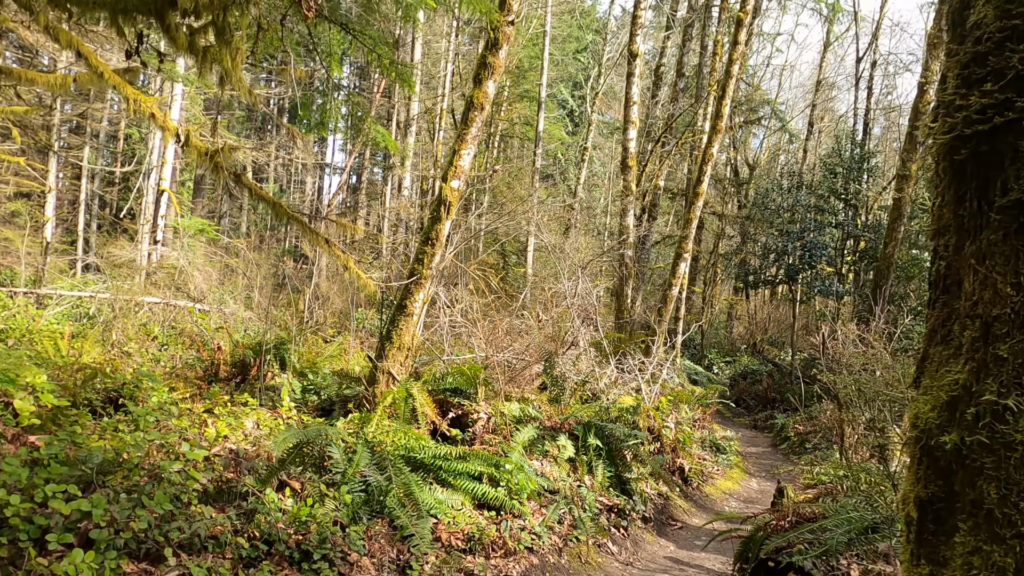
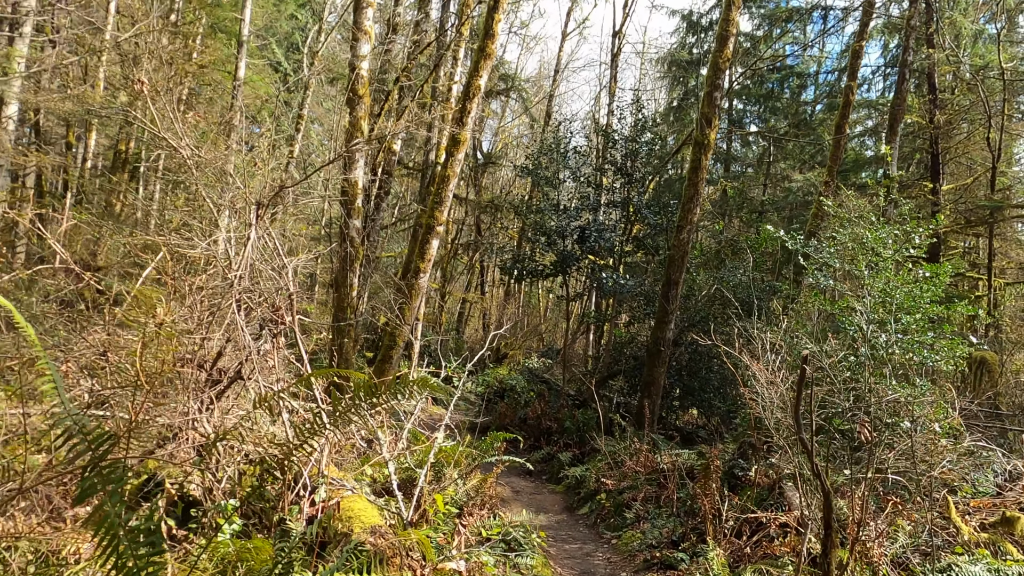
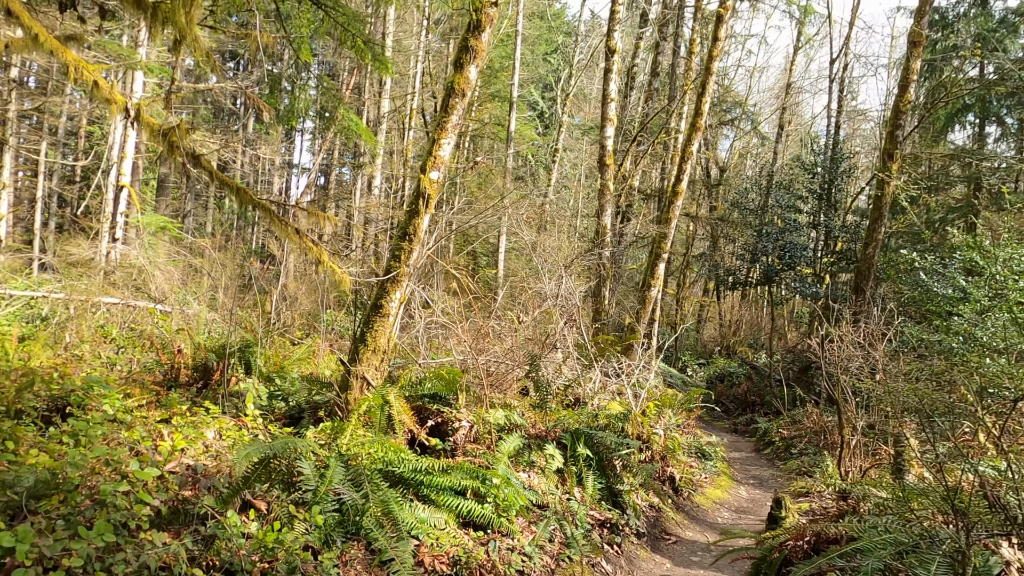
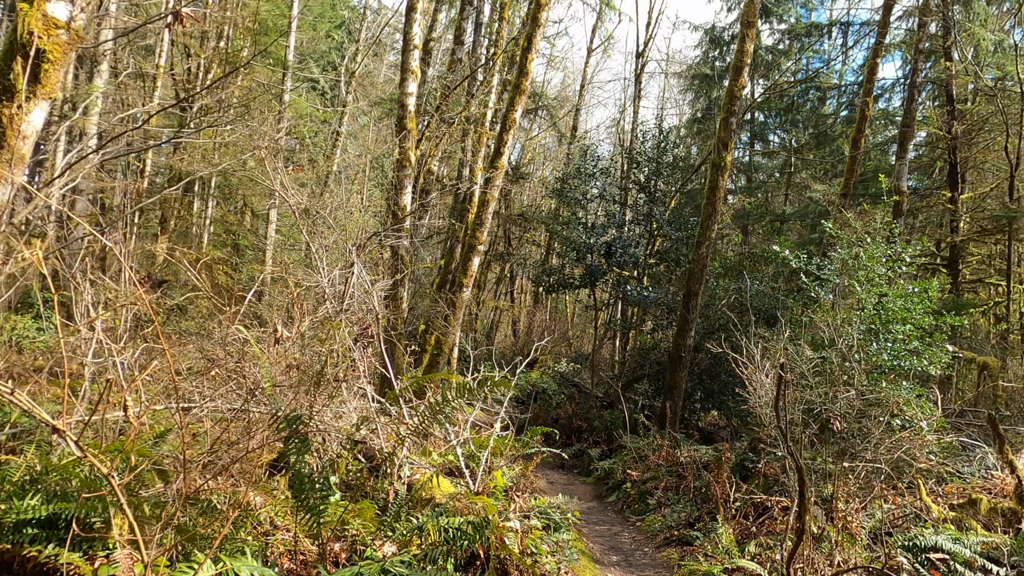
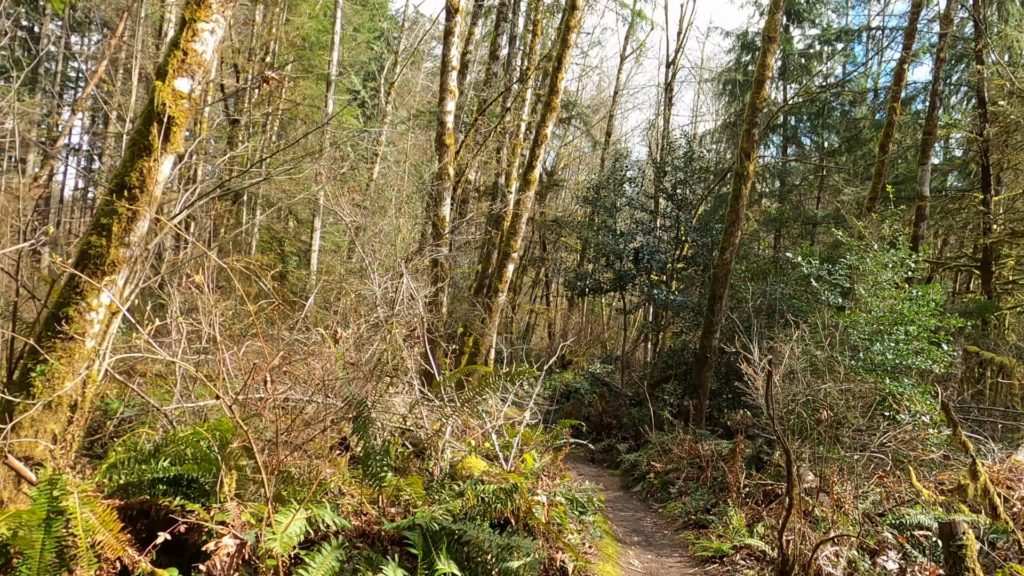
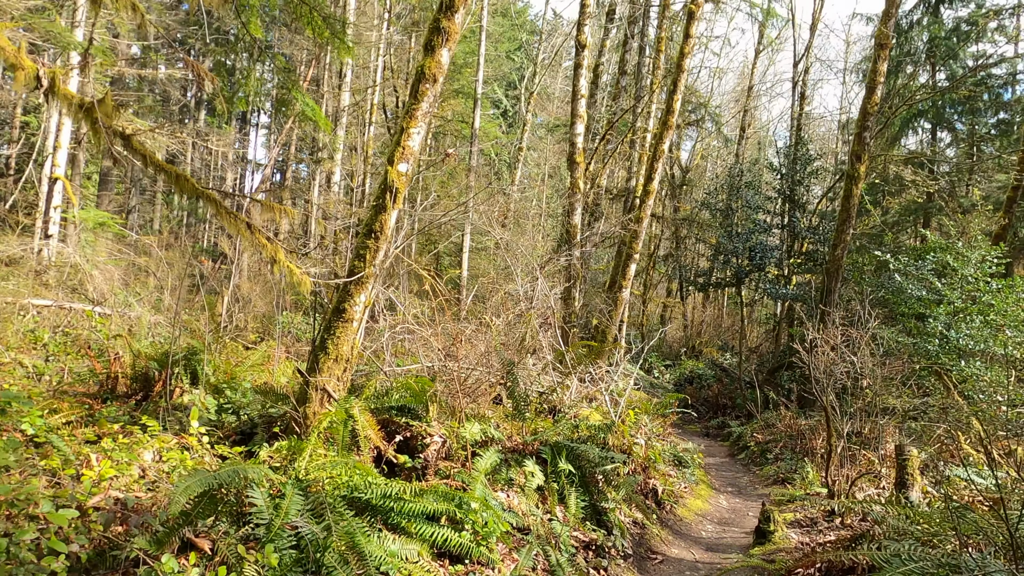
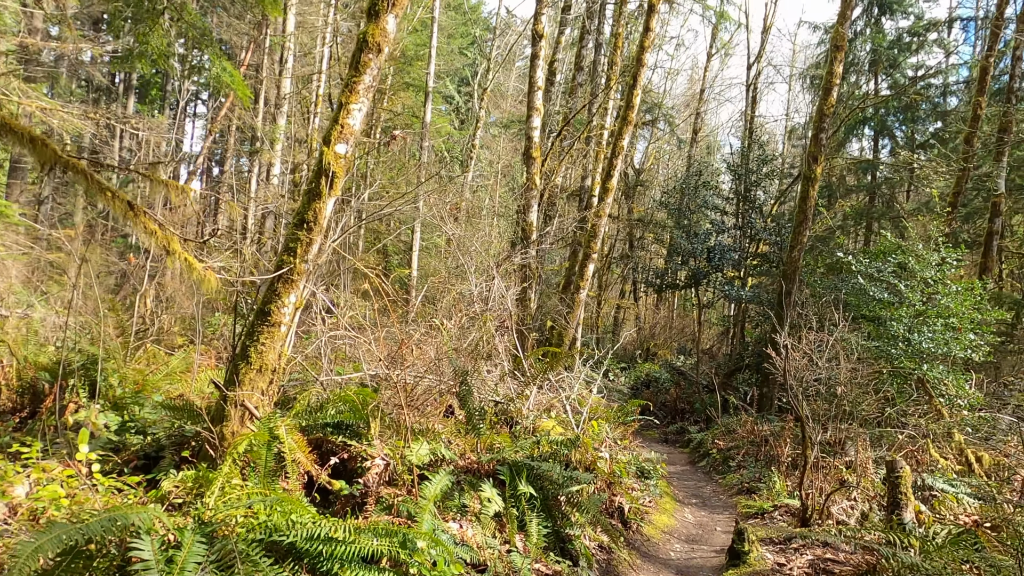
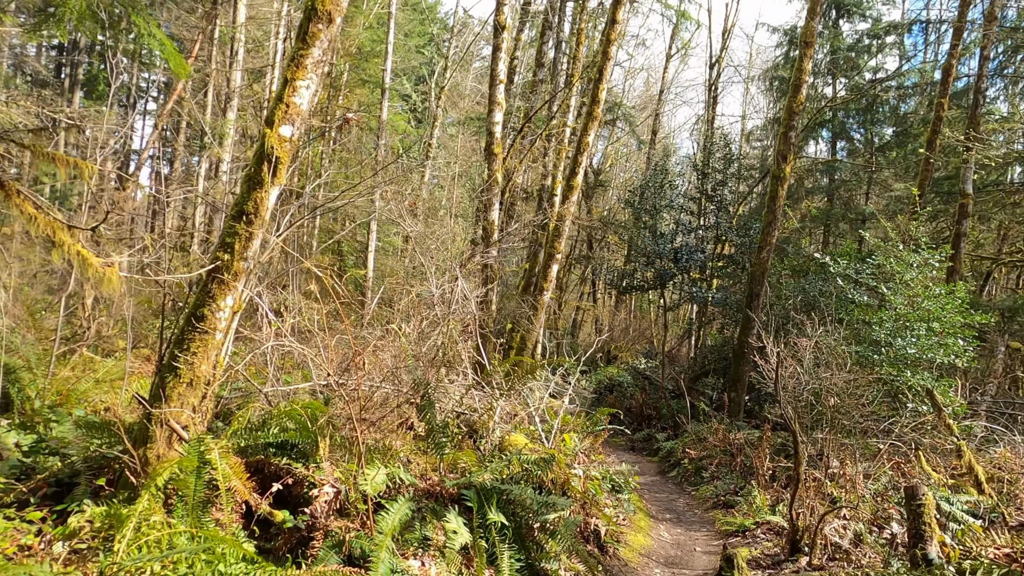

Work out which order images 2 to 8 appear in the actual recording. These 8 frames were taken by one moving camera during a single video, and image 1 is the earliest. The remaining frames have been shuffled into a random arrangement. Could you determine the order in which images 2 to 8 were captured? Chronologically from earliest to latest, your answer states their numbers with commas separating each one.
3, 6, 7, 8, 5, 4, 2
